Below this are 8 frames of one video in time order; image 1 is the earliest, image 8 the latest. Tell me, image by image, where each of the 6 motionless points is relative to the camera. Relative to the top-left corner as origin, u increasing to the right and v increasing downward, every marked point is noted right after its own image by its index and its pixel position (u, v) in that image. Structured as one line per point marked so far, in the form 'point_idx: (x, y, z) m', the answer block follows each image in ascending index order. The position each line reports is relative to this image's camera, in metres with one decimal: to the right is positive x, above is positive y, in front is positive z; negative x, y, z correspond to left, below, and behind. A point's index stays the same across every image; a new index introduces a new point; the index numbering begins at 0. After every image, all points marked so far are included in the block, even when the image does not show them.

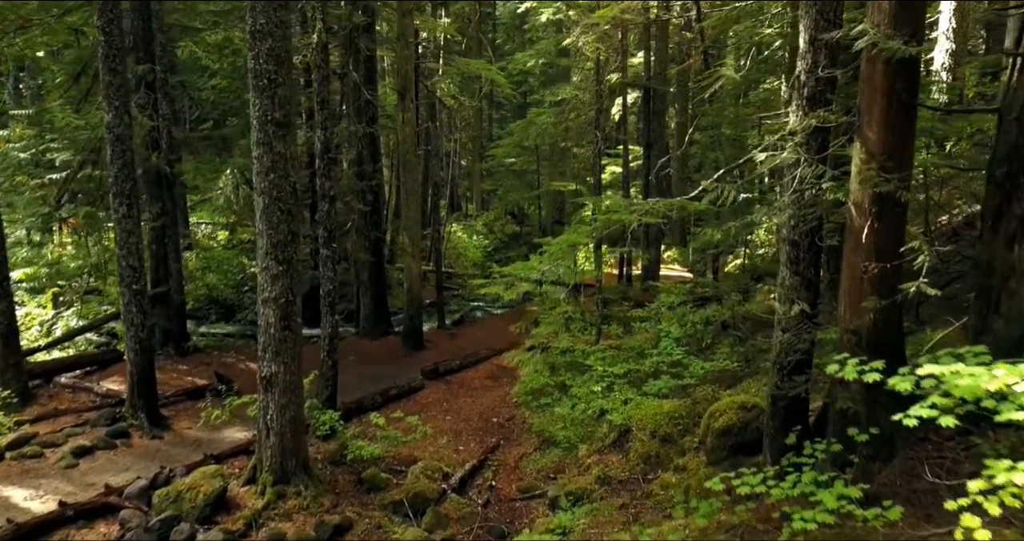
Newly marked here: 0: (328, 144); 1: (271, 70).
0: (-2.9, +2.0, +10.5) m
1: (-2.8, +2.3, +7.6) m
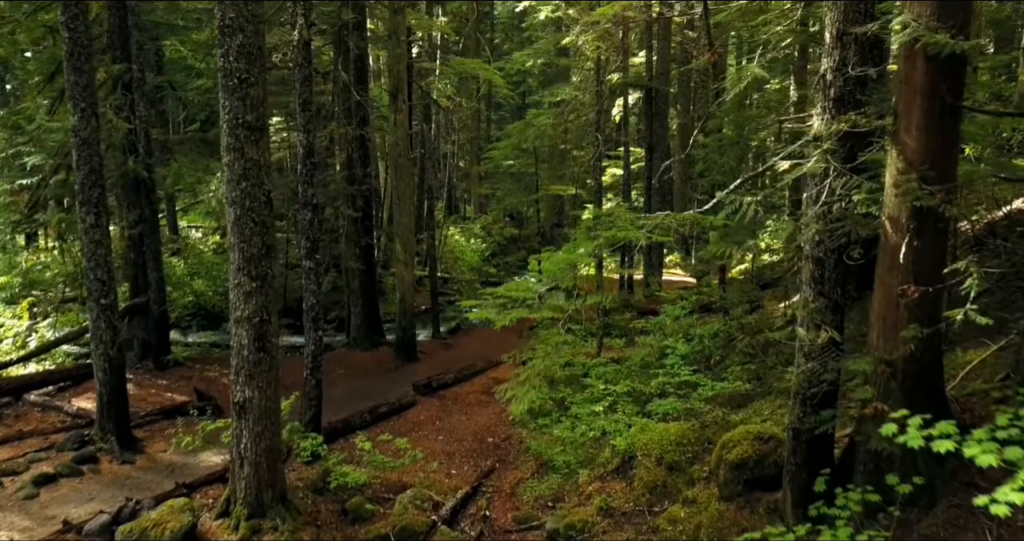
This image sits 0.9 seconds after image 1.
0: (-3.0, +1.8, +9.9) m
1: (-2.8, +2.1, +7.0) m
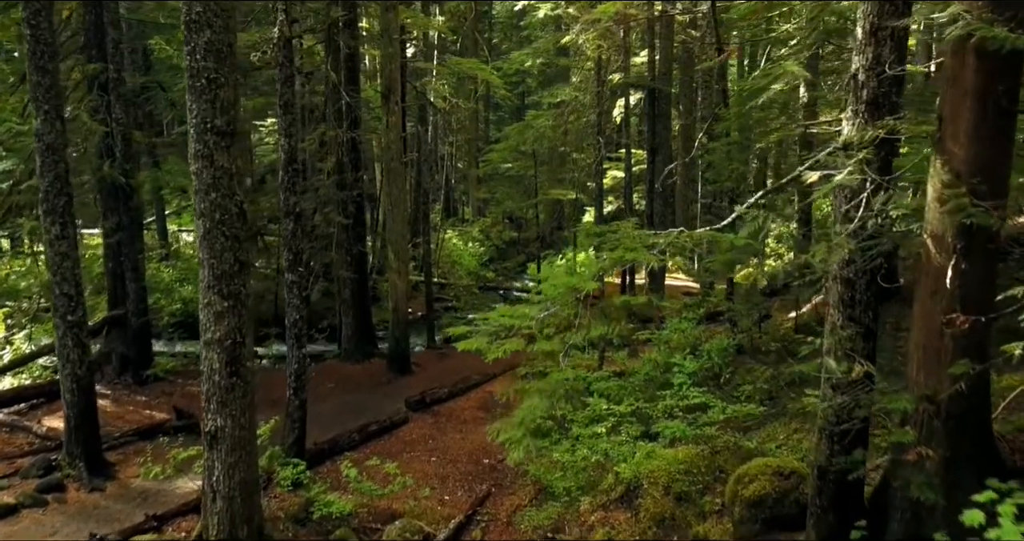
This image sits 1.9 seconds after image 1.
0: (-3.1, +1.6, +9.3) m
1: (-2.9, +1.9, +6.4) m
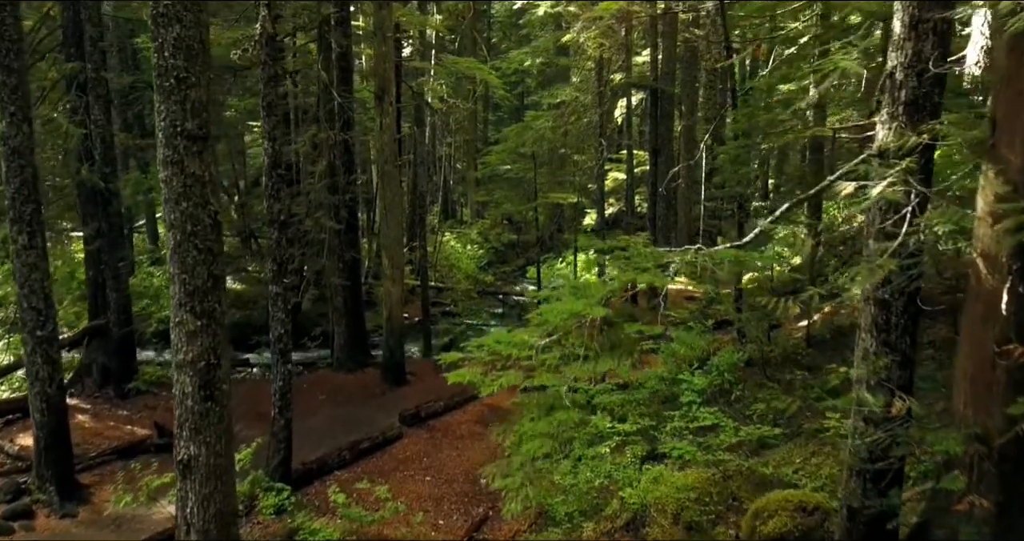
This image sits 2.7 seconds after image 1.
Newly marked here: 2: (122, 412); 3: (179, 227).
0: (-3.1, +1.5, +8.7) m
1: (-2.9, +1.8, +5.8) m
2: (-6.7, -2.4, +11.4) m
3: (-3.0, +0.4, +6.0) m
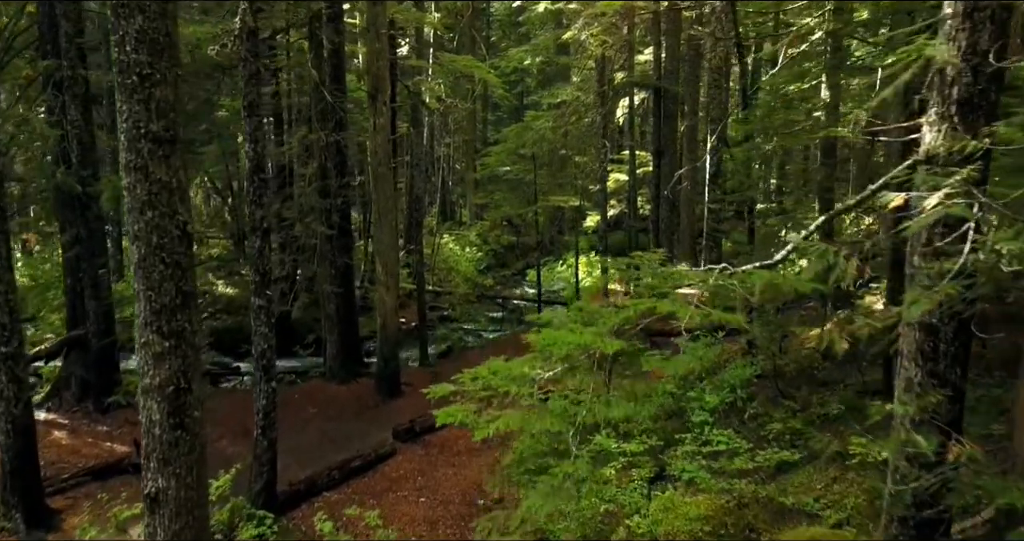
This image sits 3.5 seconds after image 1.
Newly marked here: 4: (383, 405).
0: (-3.1, +1.4, +8.2) m
1: (-2.9, +1.7, +5.3) m
2: (-6.7, -2.6, +10.9) m
3: (-3.0, +0.3, +5.5) m
4: (-2.6, -2.6, +13.1) m
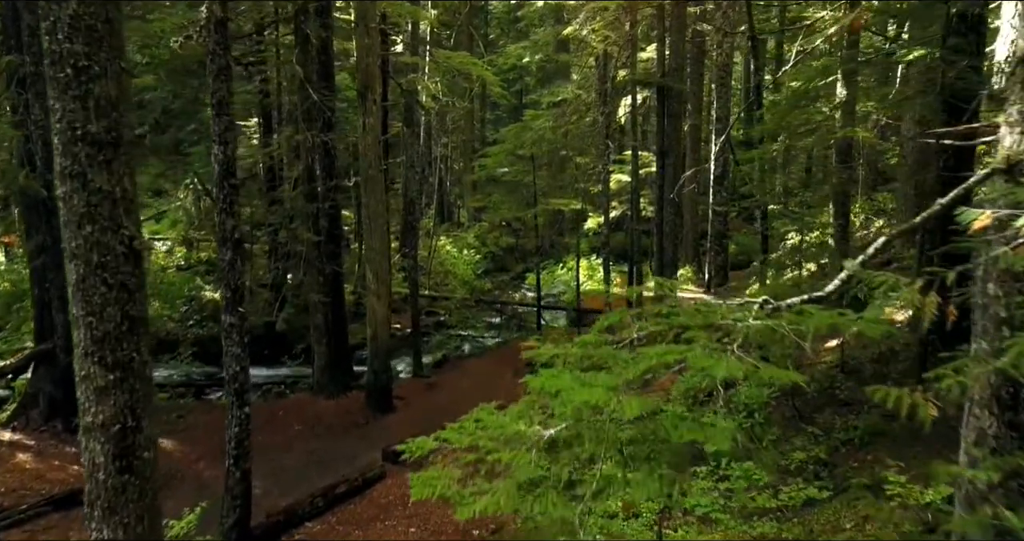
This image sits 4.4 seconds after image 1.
0: (-3.1, +1.2, +7.5) m
1: (-3.0, +1.5, +4.6) m
2: (-6.8, -2.7, +10.2) m
3: (-3.1, +0.1, +4.8) m
4: (-2.6, -2.8, +12.4) m
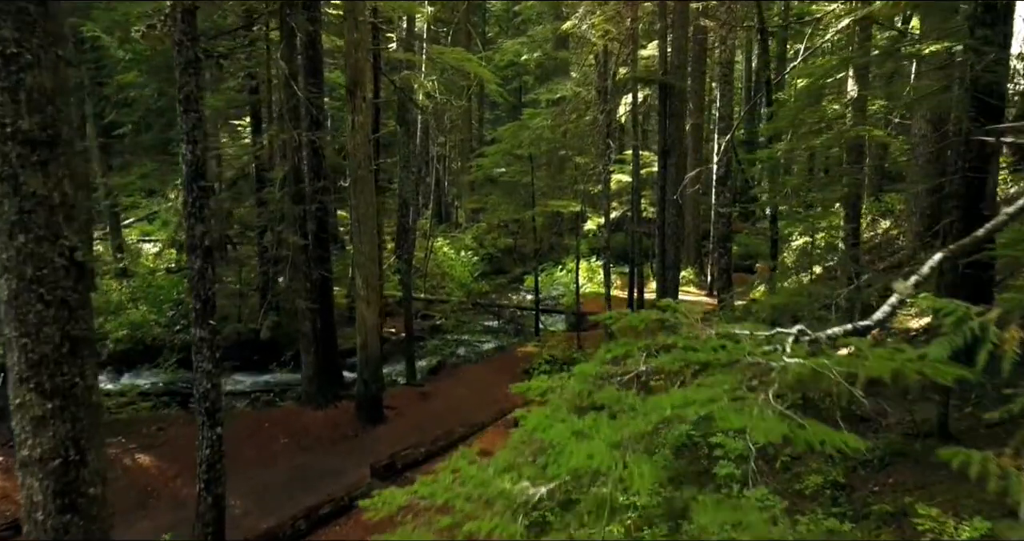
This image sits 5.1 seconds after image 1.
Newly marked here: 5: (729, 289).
0: (-3.2, +1.1, +6.9) m
1: (-3.0, +1.4, +4.0) m
2: (-6.9, -2.8, +9.6) m
3: (-3.1, 0.0, +4.2) m
4: (-2.7, -2.9, +11.8) m
5: (+6.0, -0.5, +18.3) m
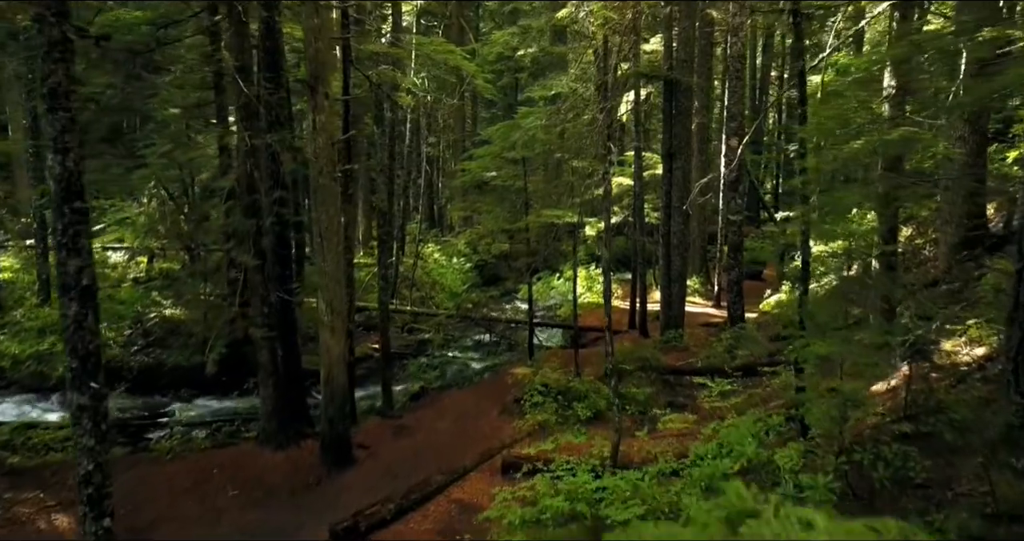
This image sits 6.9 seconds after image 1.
0: (-3.4, +0.7, +5.4) m
1: (-3.2, +1.0, +2.5) m
2: (-7.1, -3.2, +8.1) m
3: (-3.4, -0.4, +2.7) m
4: (-2.9, -3.2, +10.3) m
5: (+5.8, -0.9, +16.8) m
